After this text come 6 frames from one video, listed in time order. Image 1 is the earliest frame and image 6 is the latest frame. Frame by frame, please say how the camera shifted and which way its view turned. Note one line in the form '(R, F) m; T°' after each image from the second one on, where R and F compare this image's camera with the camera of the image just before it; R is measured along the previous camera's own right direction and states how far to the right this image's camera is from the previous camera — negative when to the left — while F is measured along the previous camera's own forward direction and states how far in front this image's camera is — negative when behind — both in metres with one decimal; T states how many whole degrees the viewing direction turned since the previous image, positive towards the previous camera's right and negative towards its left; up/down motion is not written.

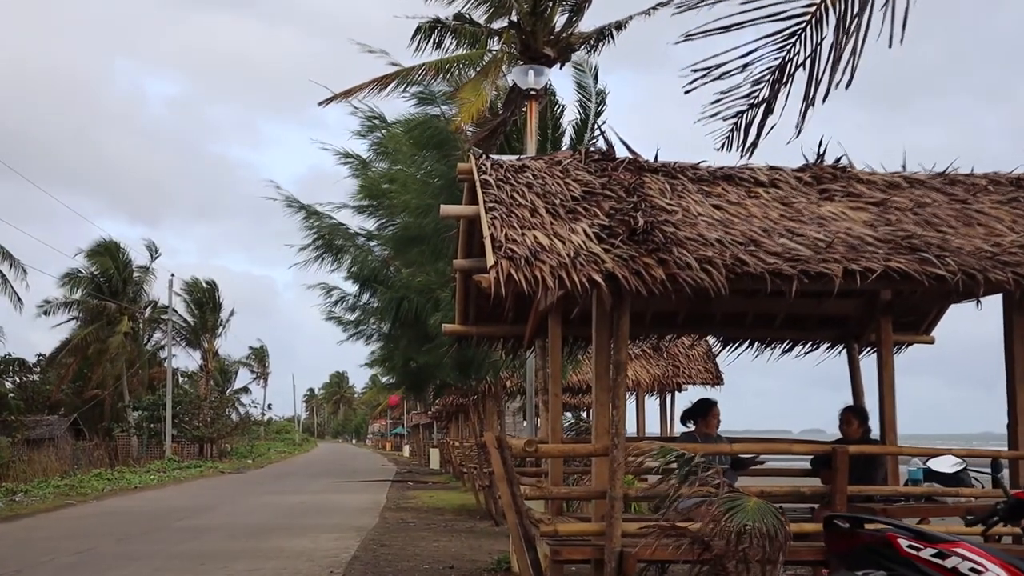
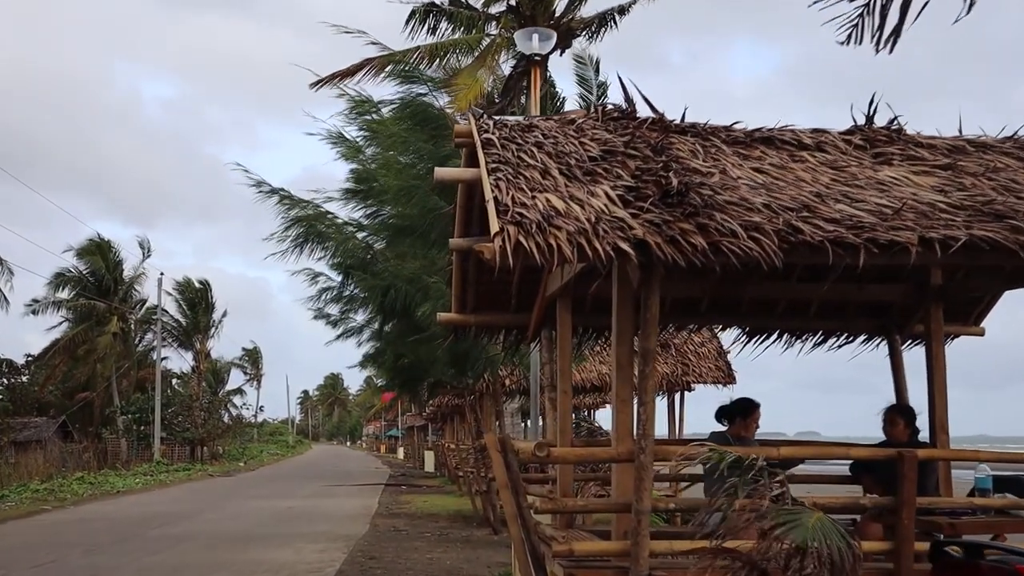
(-0.1, +0.9) m; 0°
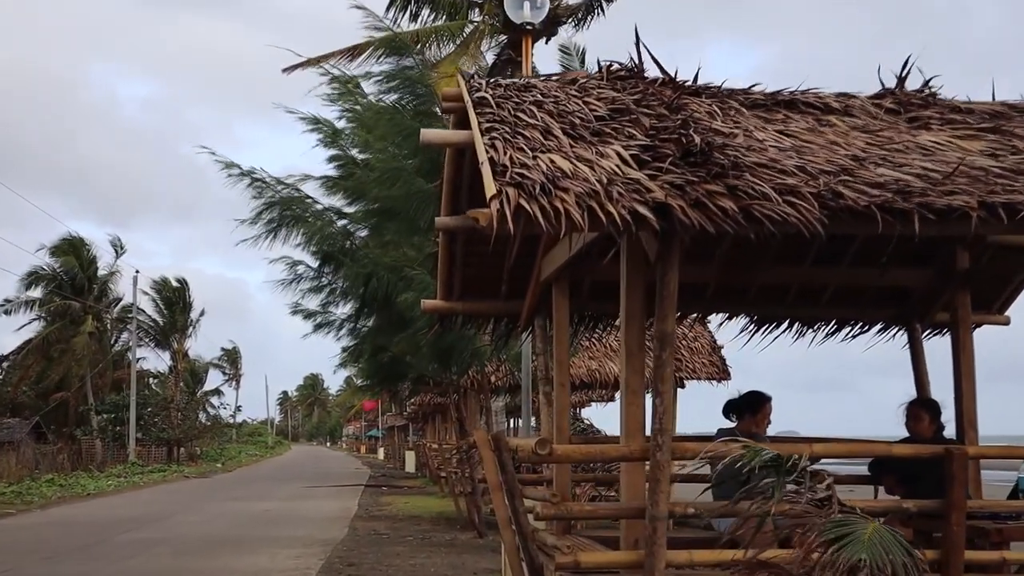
(-0.1, +0.6) m; +1°
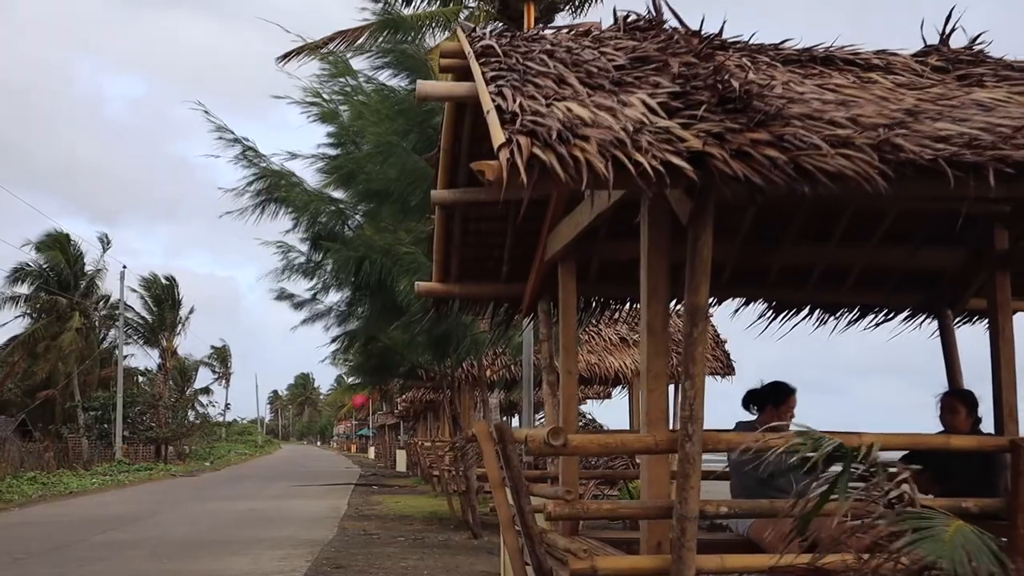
(-0.1, +0.5) m; 0°
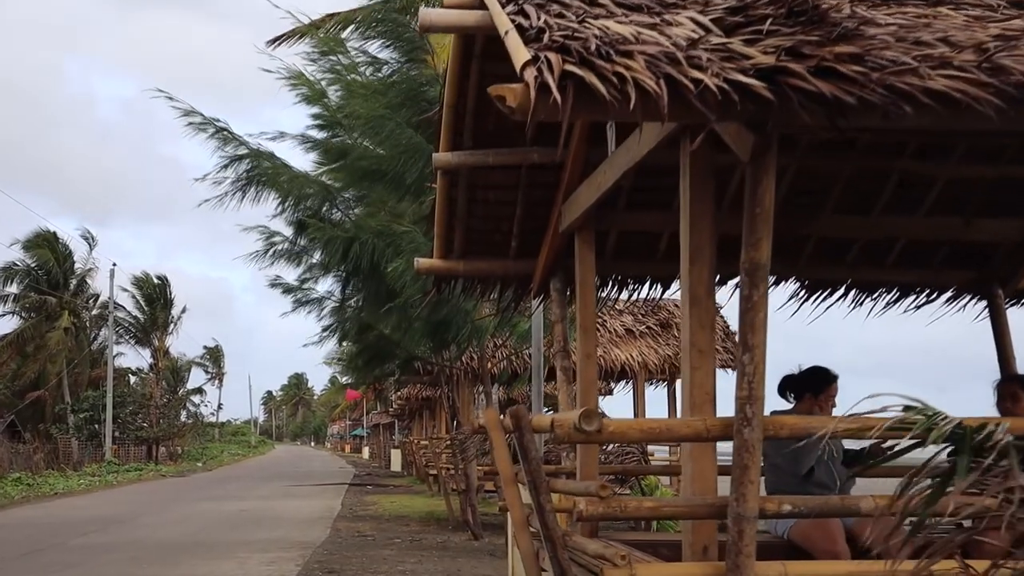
(-0.1, +0.6) m; 0°
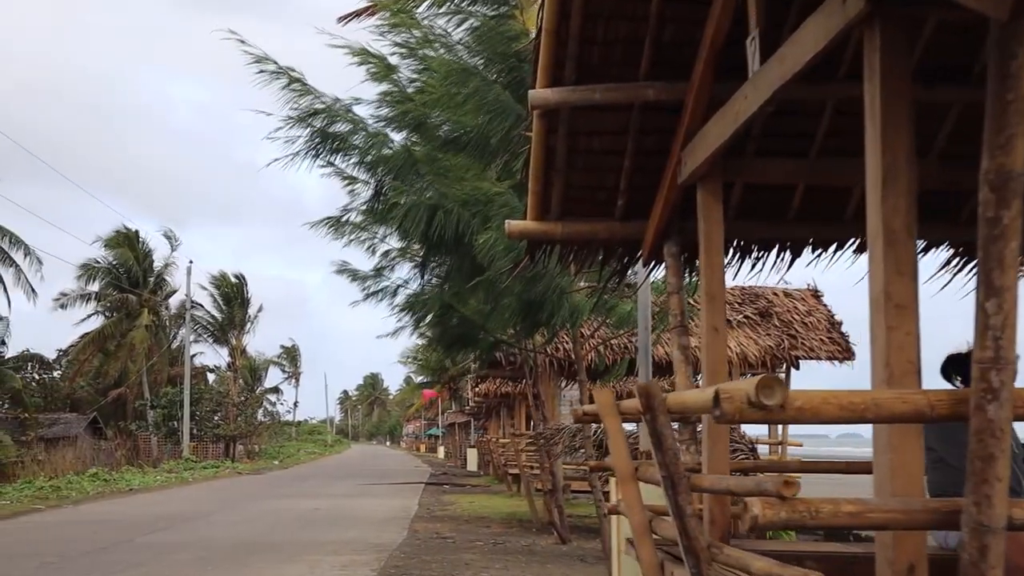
(-0.2, +0.8) m; -4°
